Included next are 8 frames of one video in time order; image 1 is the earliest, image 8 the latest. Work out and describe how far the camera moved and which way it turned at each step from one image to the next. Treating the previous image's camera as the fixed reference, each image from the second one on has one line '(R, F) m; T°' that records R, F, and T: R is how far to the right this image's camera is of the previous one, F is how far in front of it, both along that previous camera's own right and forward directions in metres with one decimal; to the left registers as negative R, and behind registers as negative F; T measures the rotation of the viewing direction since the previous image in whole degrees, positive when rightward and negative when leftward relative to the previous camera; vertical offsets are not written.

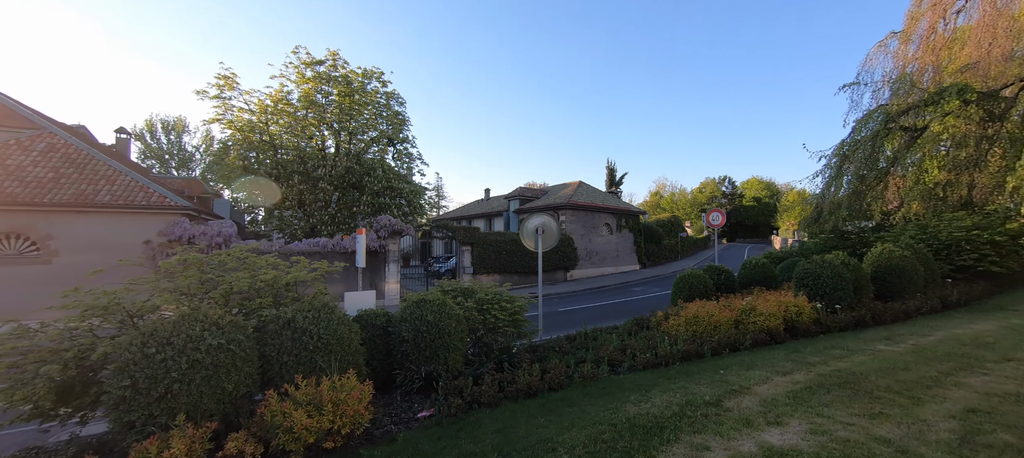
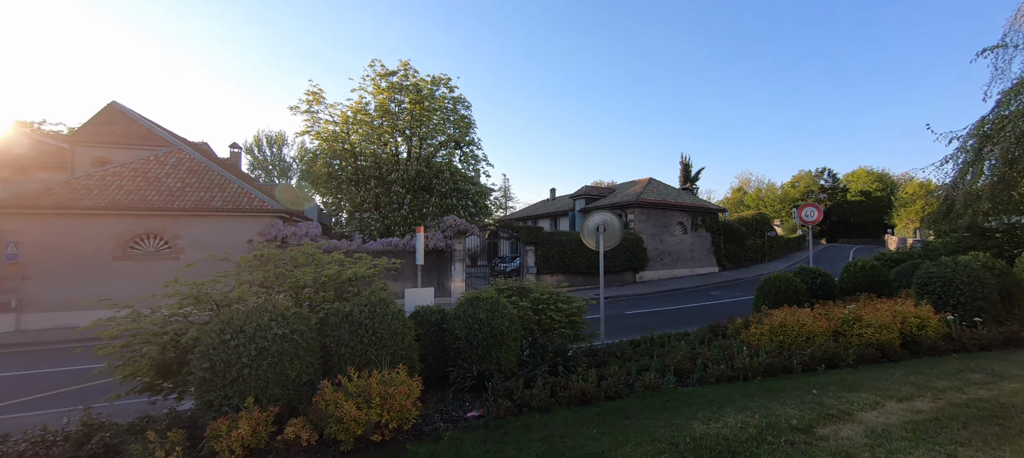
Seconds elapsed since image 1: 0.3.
(+0.2, +0.2) m; -10°
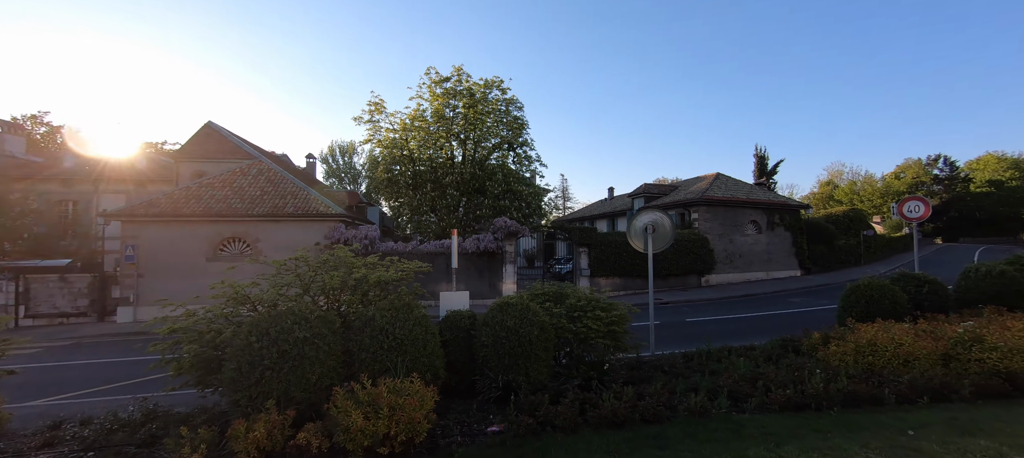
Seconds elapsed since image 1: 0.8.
(+0.4, +0.3) m; -9°
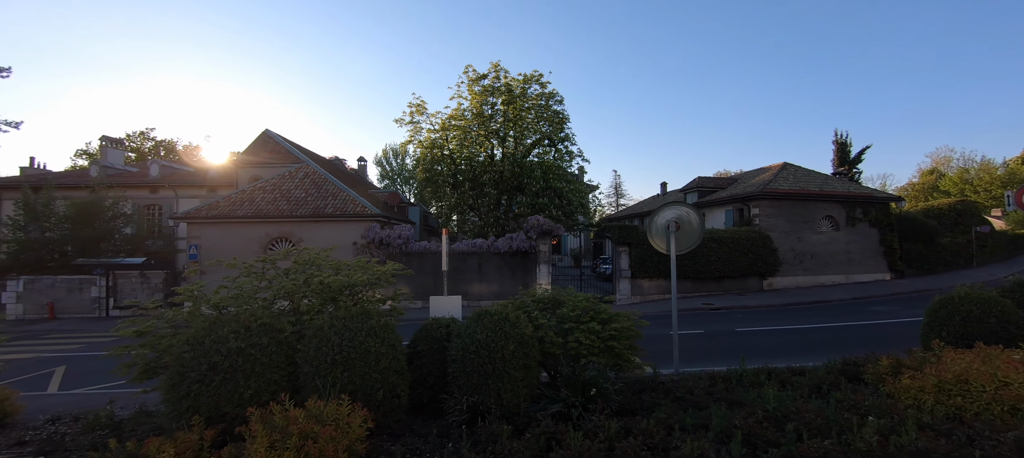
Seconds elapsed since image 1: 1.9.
(+0.9, +0.7) m; -8°
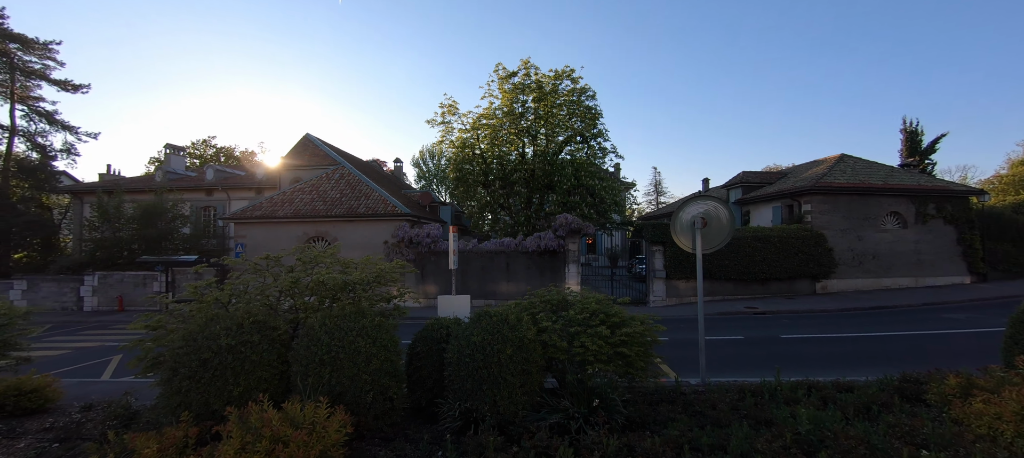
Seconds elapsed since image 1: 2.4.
(+0.4, +0.3) m; -6°
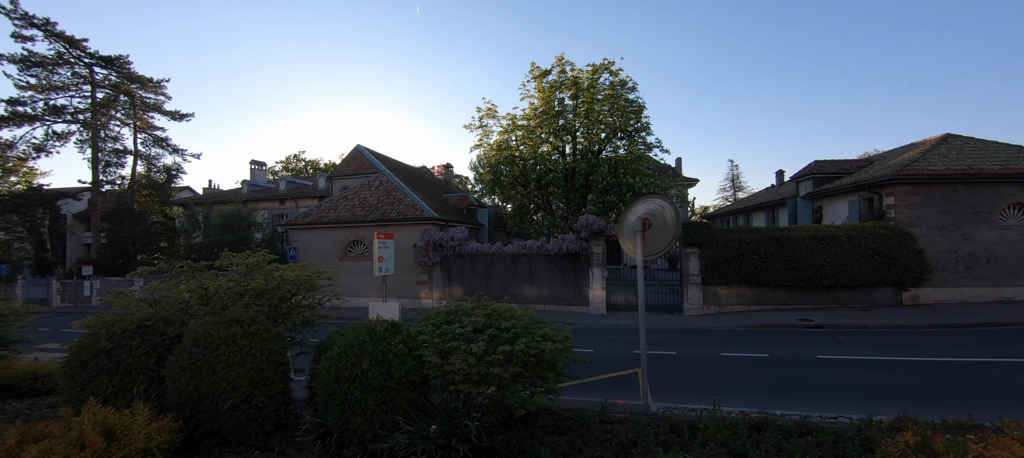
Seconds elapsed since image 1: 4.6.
(+2.0, +0.5) m; -11°
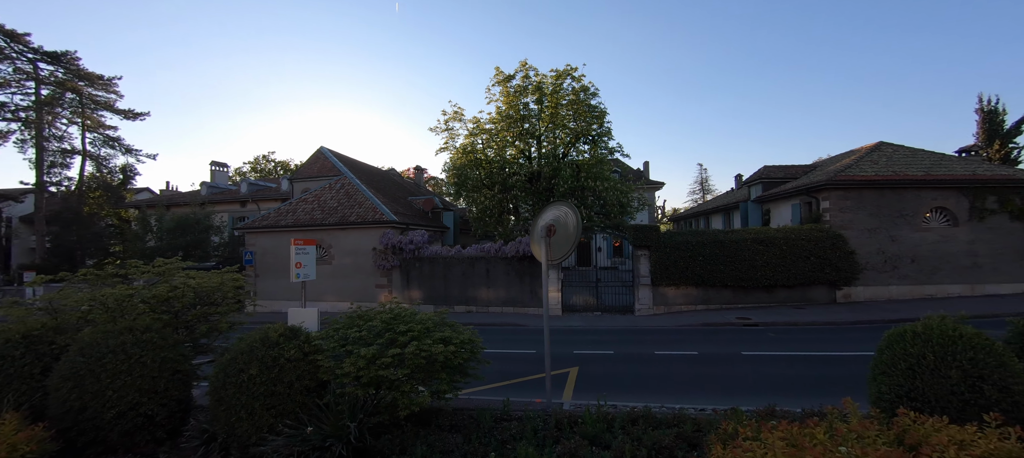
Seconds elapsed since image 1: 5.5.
(+0.9, -0.2) m; +3°
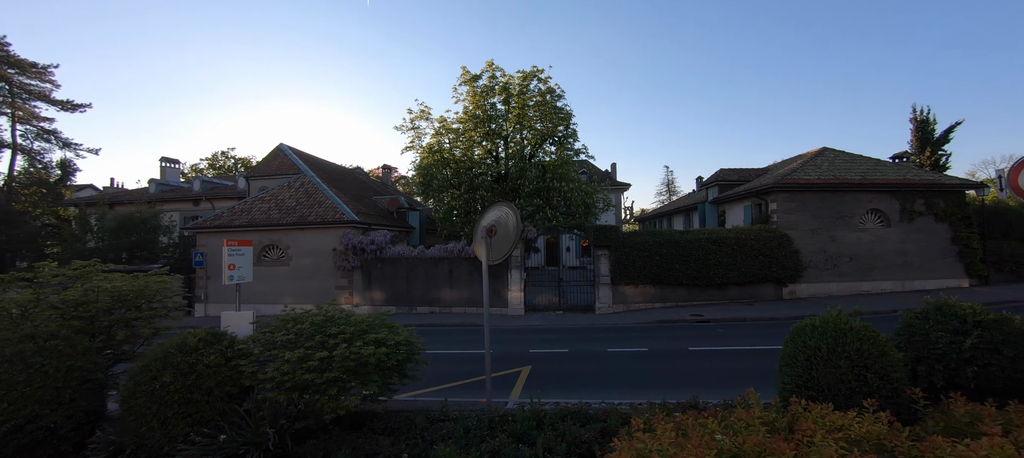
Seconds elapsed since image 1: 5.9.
(+0.4, -0.1) m; +4°
